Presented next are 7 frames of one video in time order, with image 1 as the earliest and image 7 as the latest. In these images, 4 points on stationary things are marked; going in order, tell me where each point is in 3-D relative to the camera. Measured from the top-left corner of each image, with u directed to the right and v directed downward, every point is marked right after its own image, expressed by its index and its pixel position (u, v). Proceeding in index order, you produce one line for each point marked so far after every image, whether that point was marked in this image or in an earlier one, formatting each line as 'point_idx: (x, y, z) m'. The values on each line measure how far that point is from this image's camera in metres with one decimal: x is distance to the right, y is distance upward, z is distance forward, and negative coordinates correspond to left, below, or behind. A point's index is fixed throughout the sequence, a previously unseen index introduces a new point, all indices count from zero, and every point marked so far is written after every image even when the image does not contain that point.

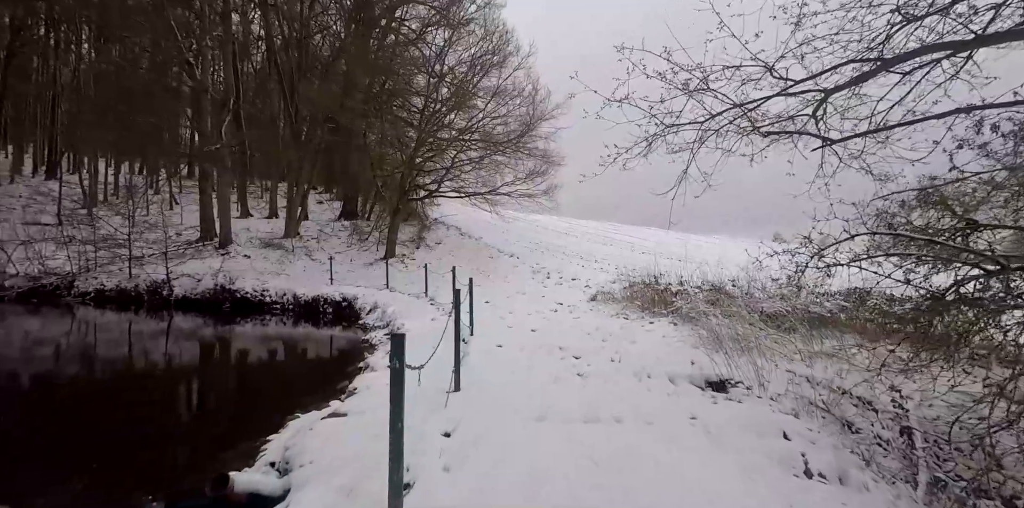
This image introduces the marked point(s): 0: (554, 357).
0: (+0.6, -1.3, +7.3) m
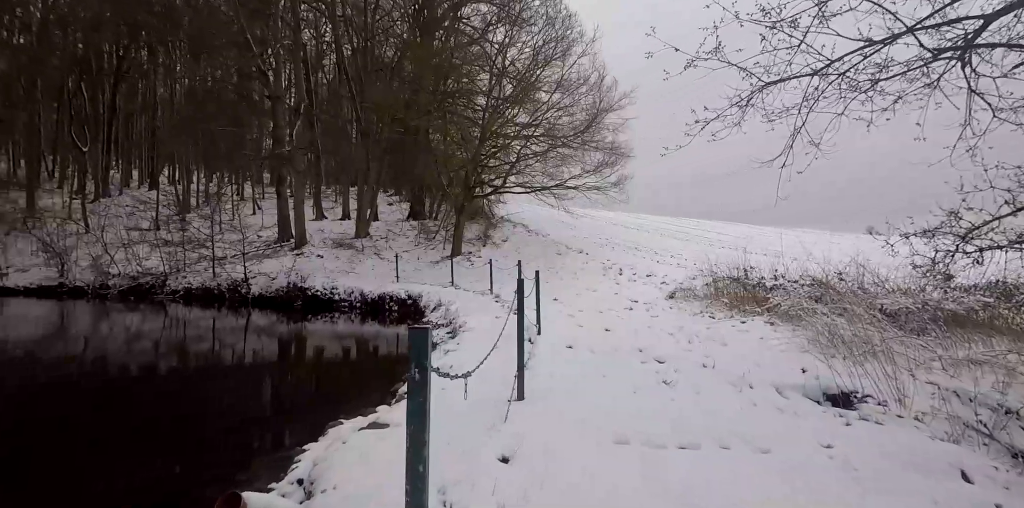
0: (+1.4, -1.2, +6.5) m
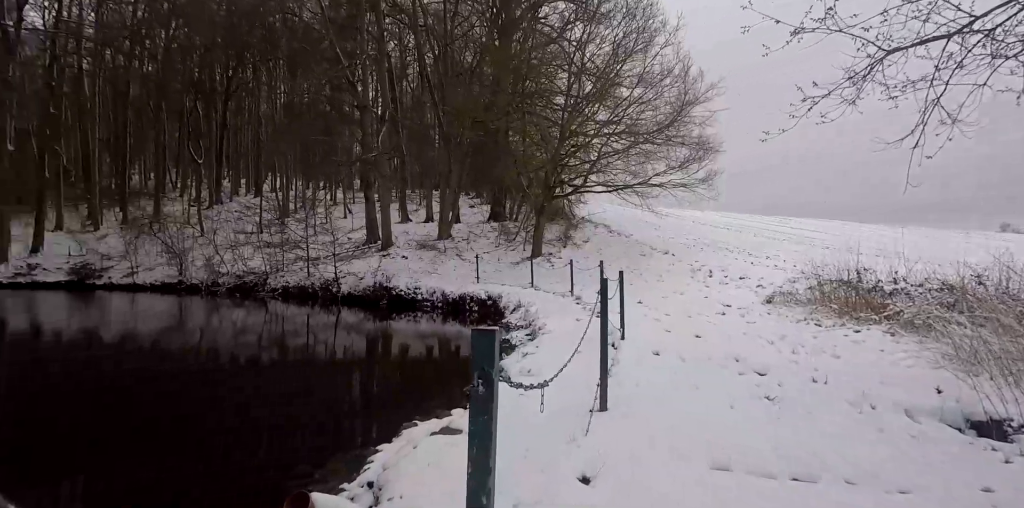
0: (+2.2, -1.2, +6.0) m
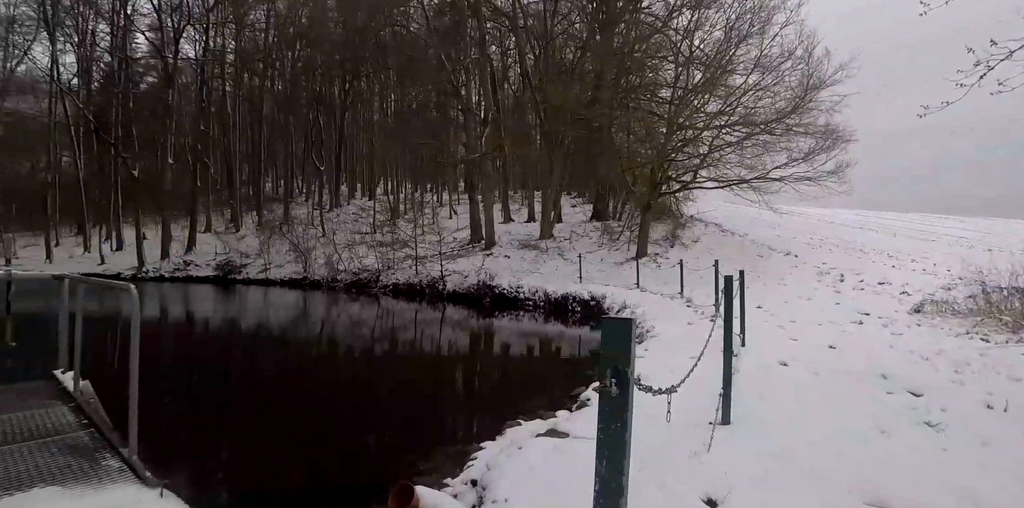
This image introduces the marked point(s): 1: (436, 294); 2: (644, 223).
0: (+3.2, -1.2, +5.3) m
1: (-2.4, -1.2, +18.1) m
2: (+4.0, +0.9, +17.7) m
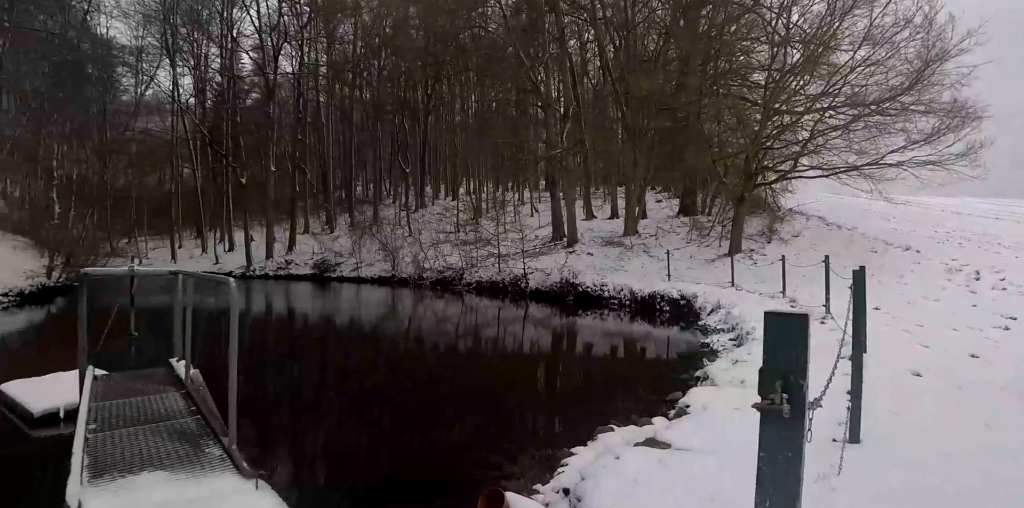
0: (+3.9, -1.2, +4.5) m
1: (+0.2, -1.2, +18.0) m
2: (+6.4, +1.0, +16.7) m
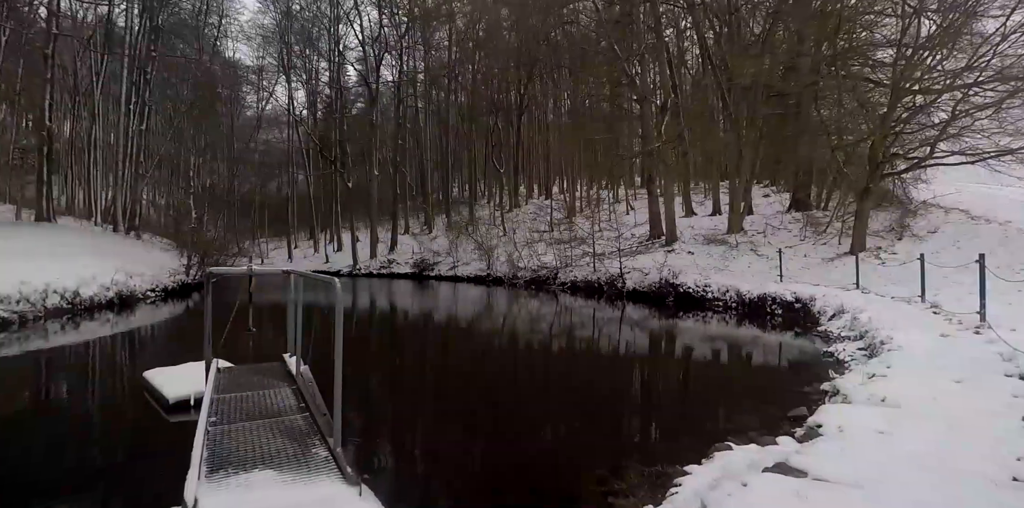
0: (+4.6, -1.2, +3.5) m
1: (+3.1, -1.1, +17.4) m
2: (+9.0, +1.1, +15.1) m
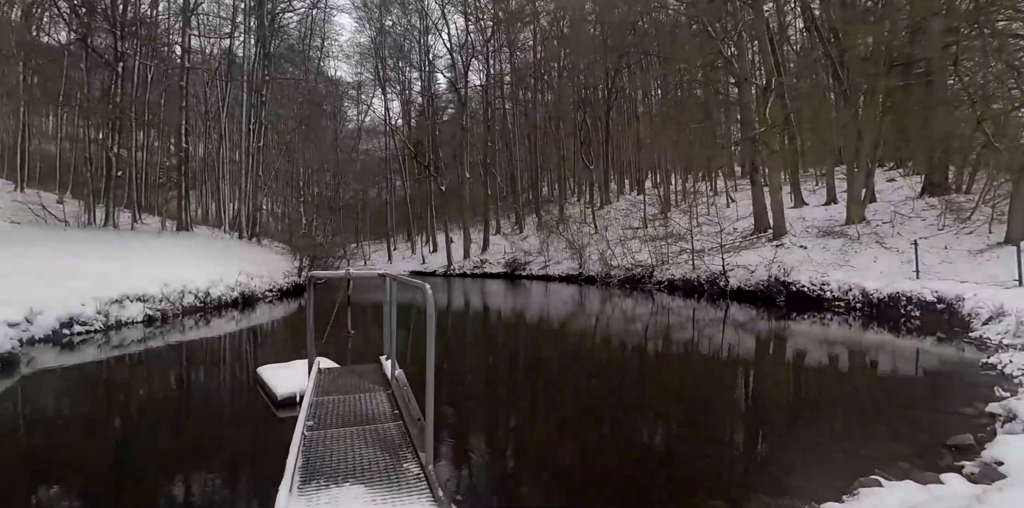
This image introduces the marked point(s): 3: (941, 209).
0: (+5.0, -1.1, +2.2) m
1: (+5.7, -1.0, +16.2) m
2: (+11.1, +1.3, +13.0) m
3: (+12.0, +1.3, +16.4) m
